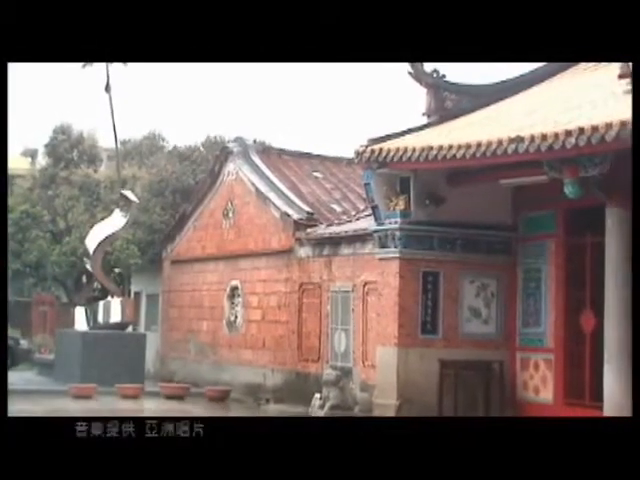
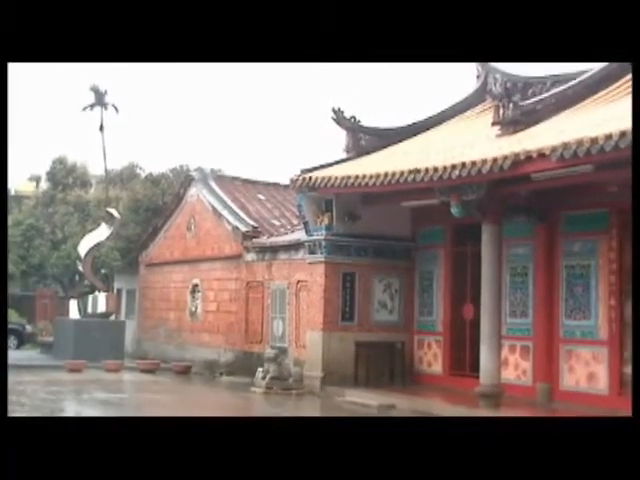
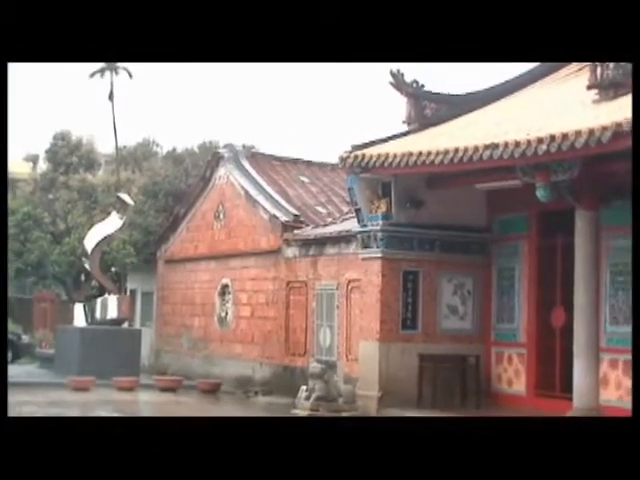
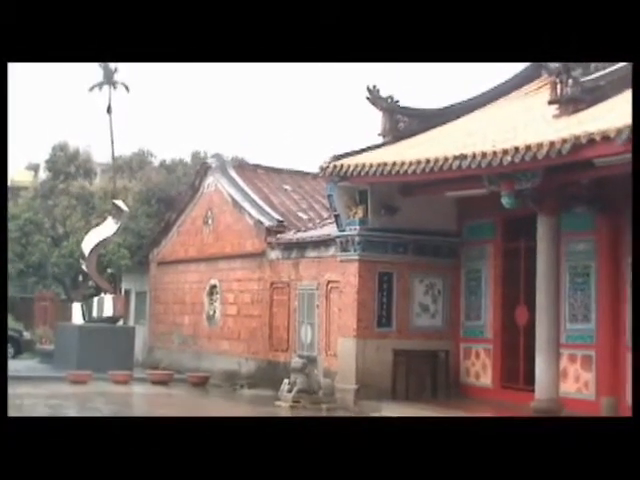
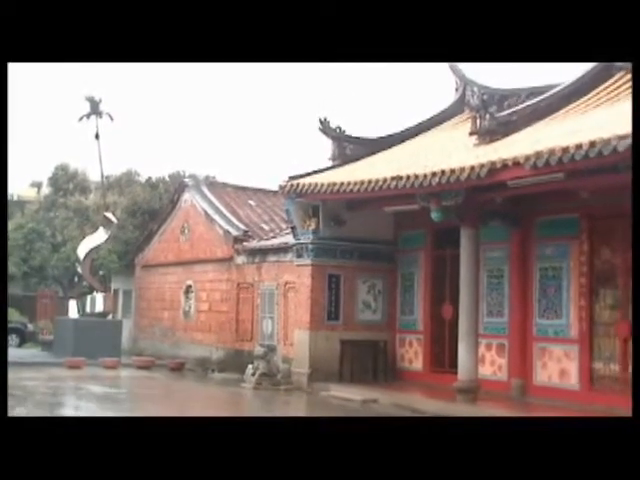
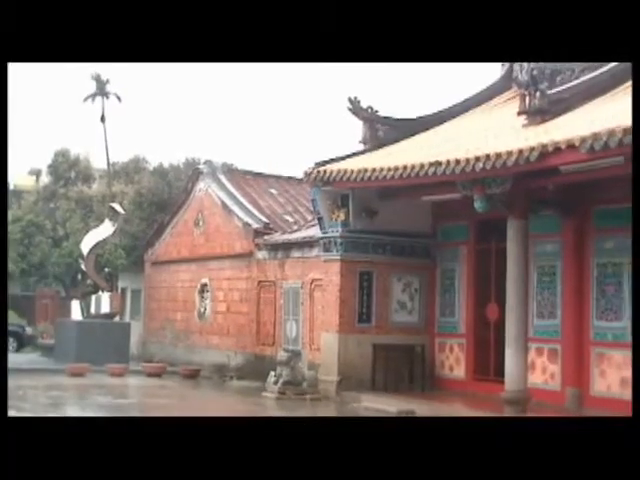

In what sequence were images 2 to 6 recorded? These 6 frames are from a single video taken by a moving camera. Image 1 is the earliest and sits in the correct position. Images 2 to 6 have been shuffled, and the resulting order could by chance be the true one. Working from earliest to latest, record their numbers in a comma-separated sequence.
3, 4, 6, 2, 5
